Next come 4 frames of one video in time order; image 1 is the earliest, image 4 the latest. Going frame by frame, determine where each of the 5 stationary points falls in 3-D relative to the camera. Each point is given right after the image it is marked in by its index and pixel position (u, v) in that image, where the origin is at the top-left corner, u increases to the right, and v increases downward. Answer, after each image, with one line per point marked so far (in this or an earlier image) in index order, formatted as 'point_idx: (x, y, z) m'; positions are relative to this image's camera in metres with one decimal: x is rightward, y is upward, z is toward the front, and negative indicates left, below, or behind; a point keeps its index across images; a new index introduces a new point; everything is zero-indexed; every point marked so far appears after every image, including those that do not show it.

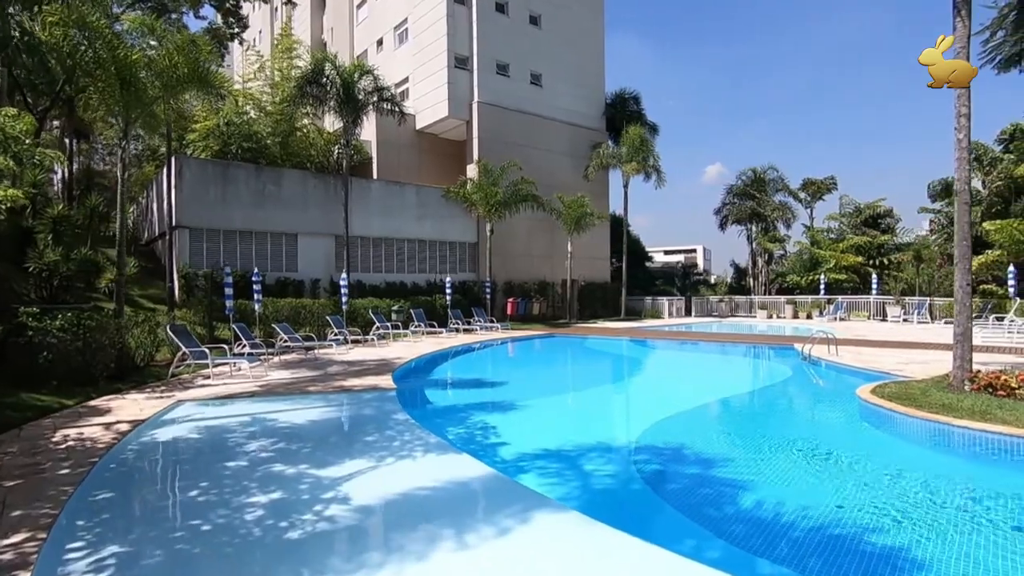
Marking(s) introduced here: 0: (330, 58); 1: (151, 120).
0: (-6.1, +7.6, +19.1) m
1: (-7.1, +3.3, +11.2) m
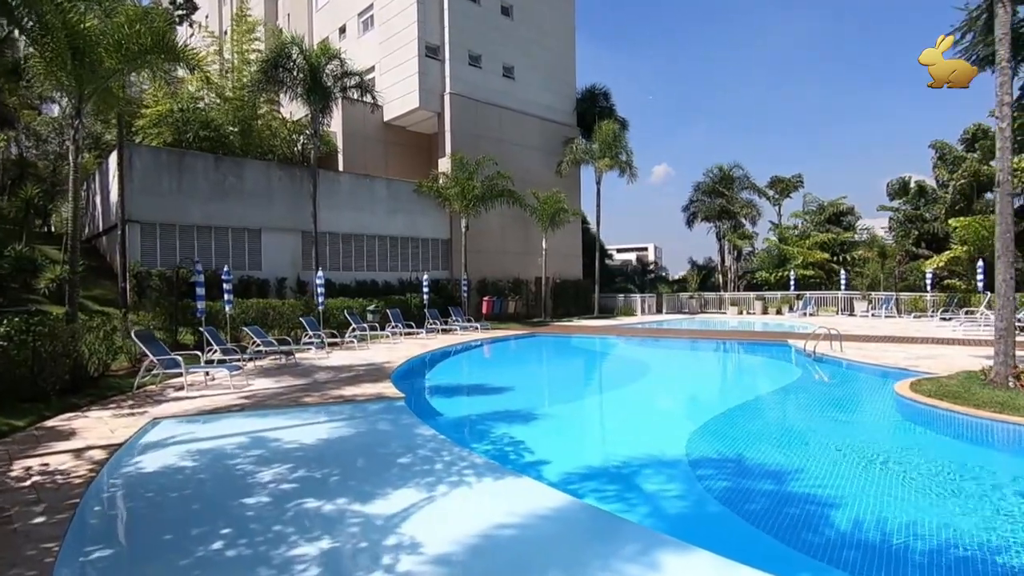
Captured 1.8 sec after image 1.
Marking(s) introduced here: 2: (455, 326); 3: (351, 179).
0: (-6.7, +7.7, +17.8) m
1: (-7.0, +3.3, +9.9) m
2: (-2.0, -1.3, +19.3) m
3: (-5.6, +3.8, +19.9) m
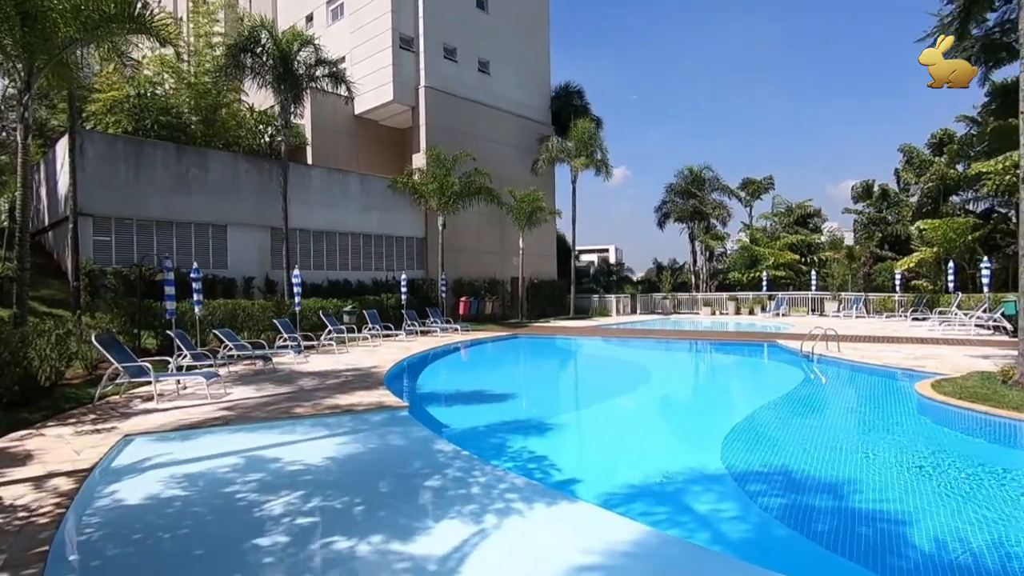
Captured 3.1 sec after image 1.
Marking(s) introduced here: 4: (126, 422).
0: (-7.2, +7.7, +16.8) m
1: (-7.0, +3.3, +8.9) m
2: (-2.6, -1.3, +18.6) m
3: (-6.2, +3.8, +18.9) m
4: (-4.3, -1.5, +6.3) m
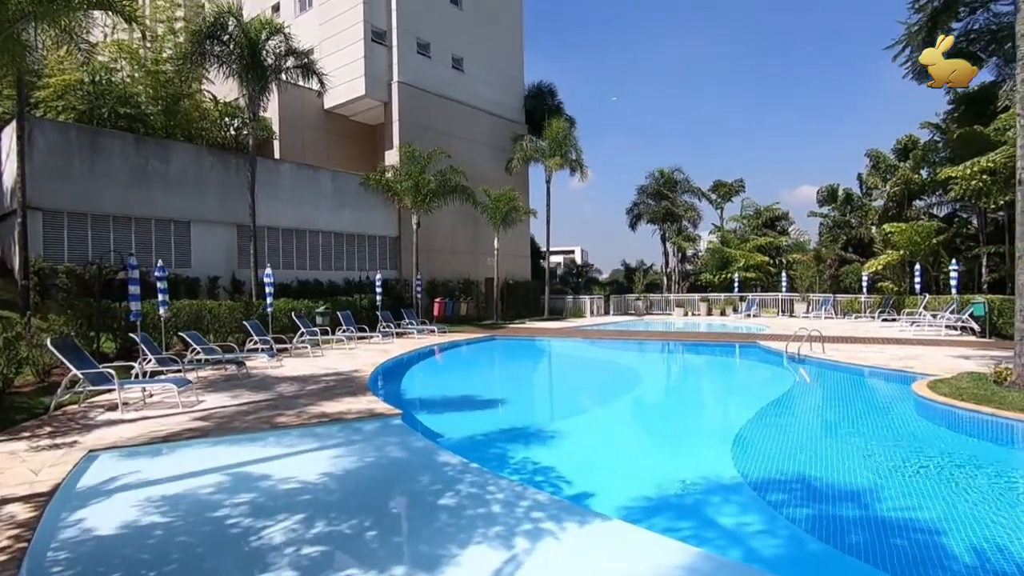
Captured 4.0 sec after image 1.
0: (-7.8, +7.7, +16.0) m
1: (-7.1, +3.3, +8.1) m
2: (-3.3, -1.3, +18.0) m
3: (-7.0, +3.8, +18.2) m
4: (-4.3, -1.5, +5.7) m
